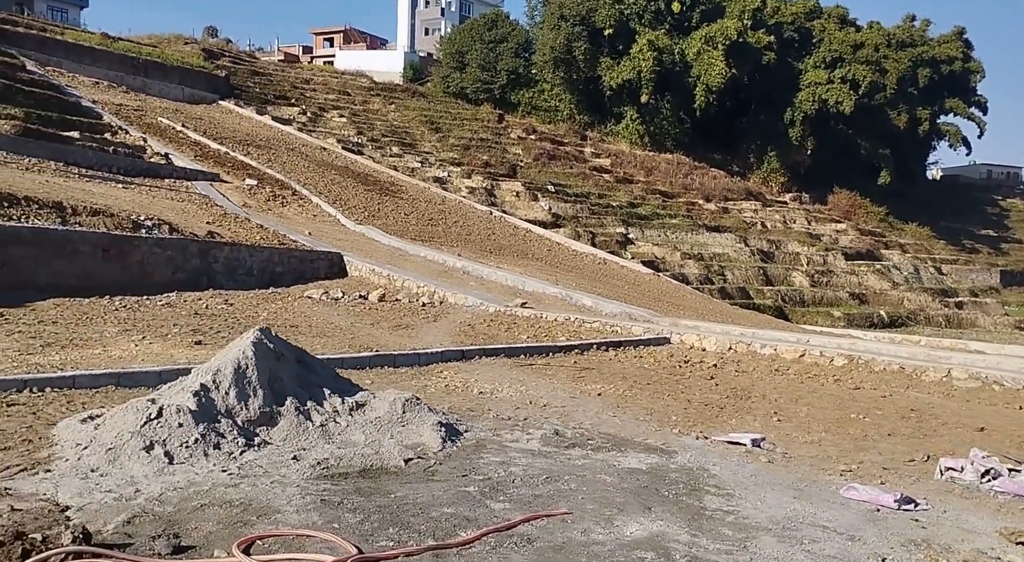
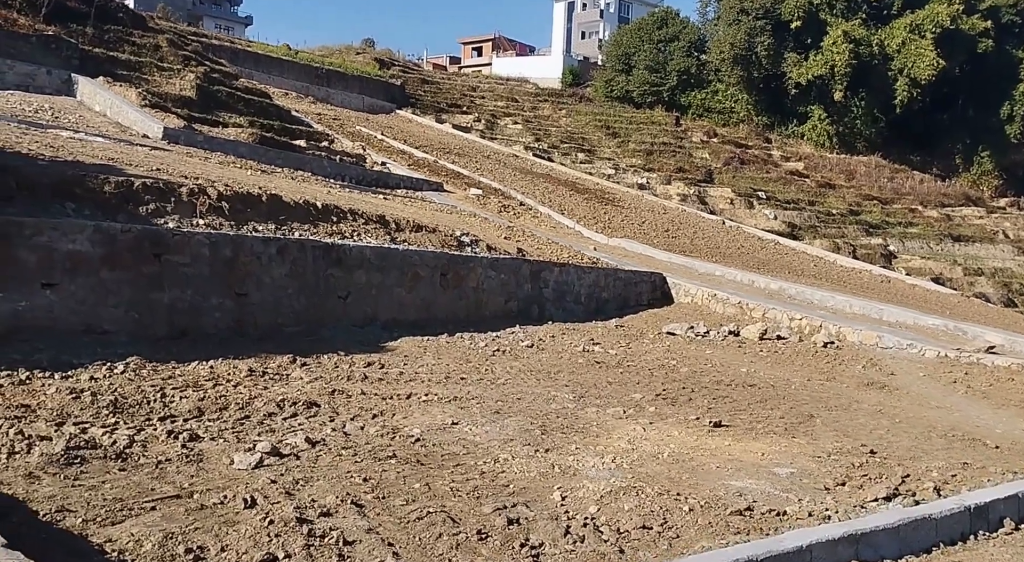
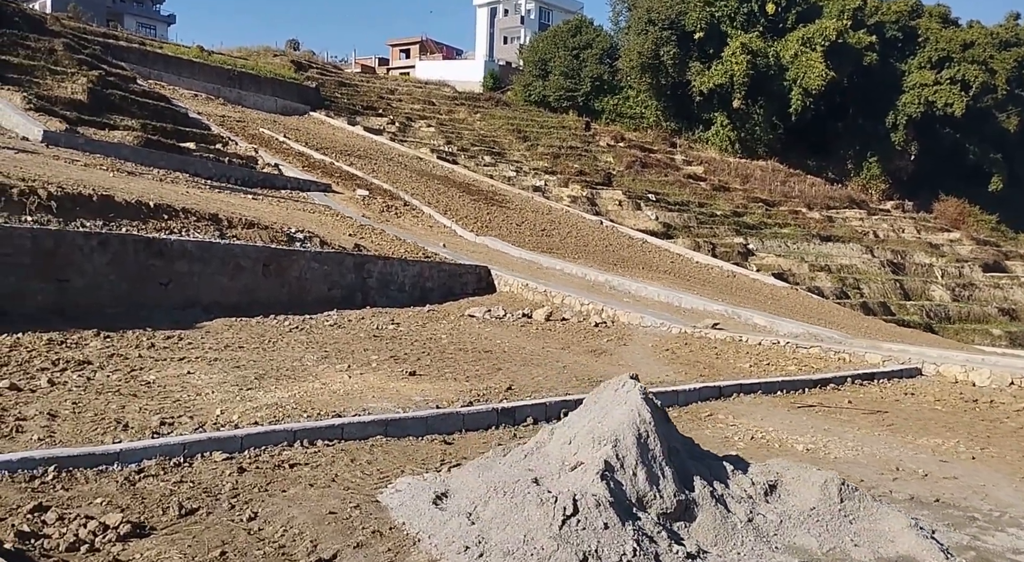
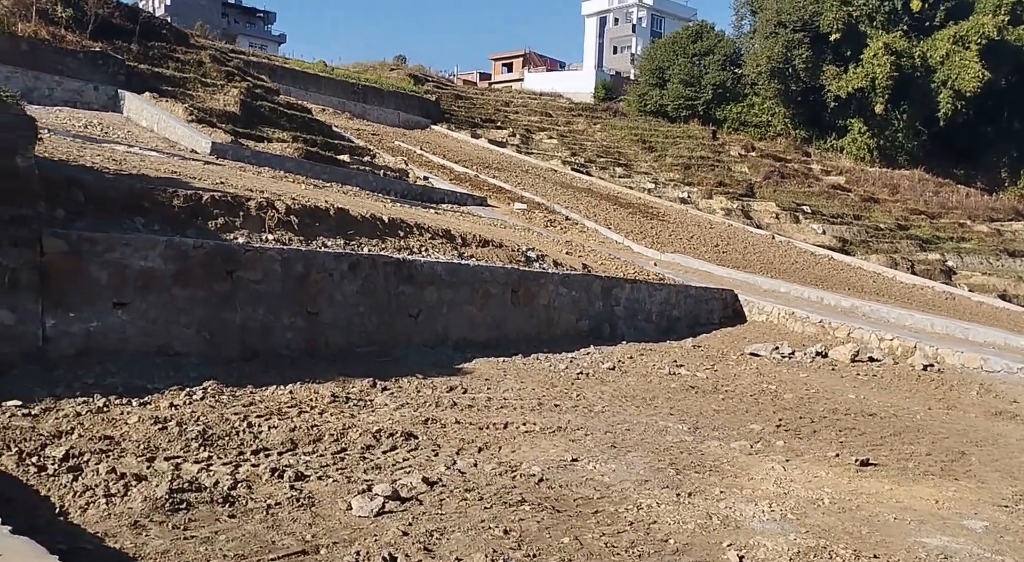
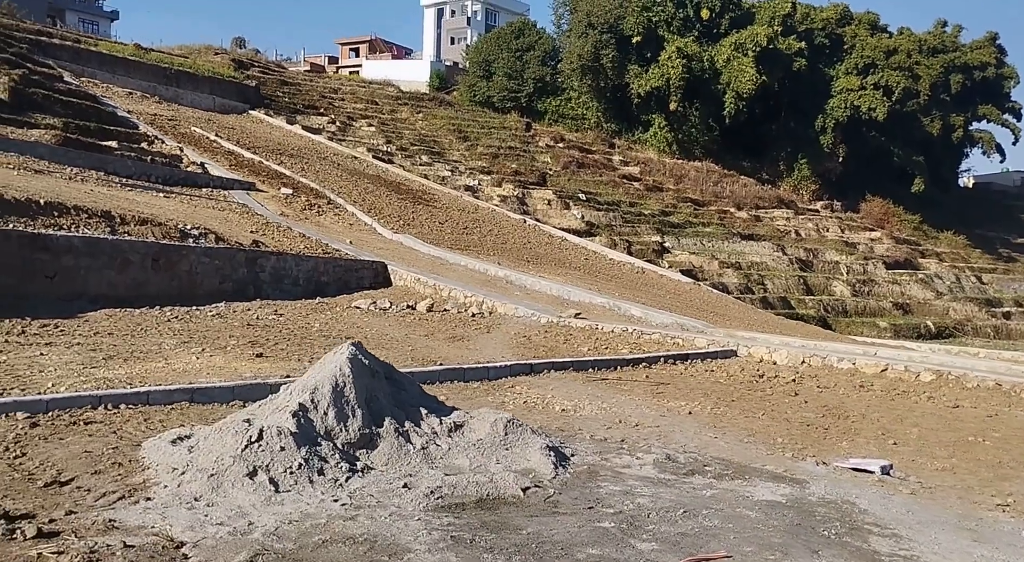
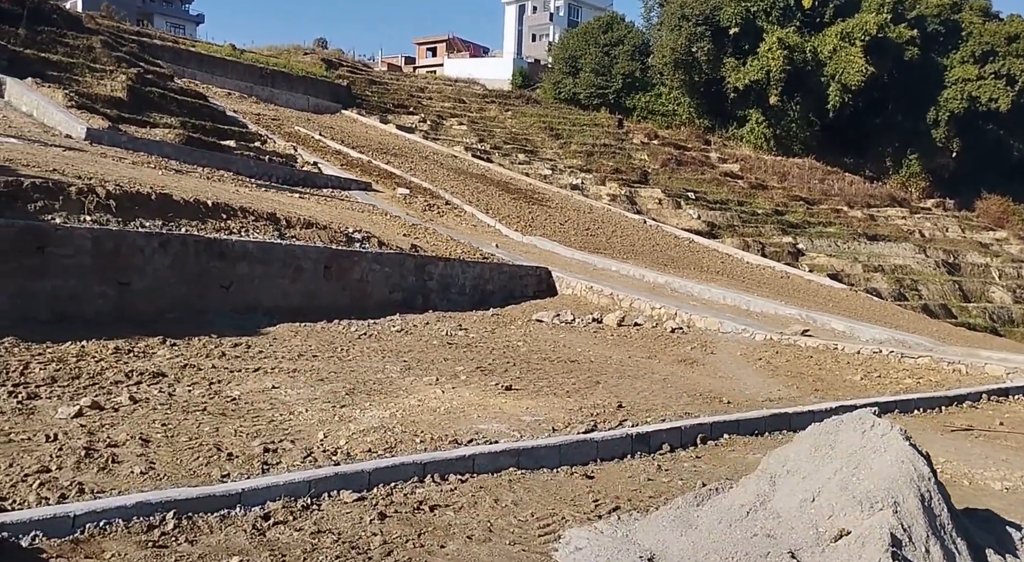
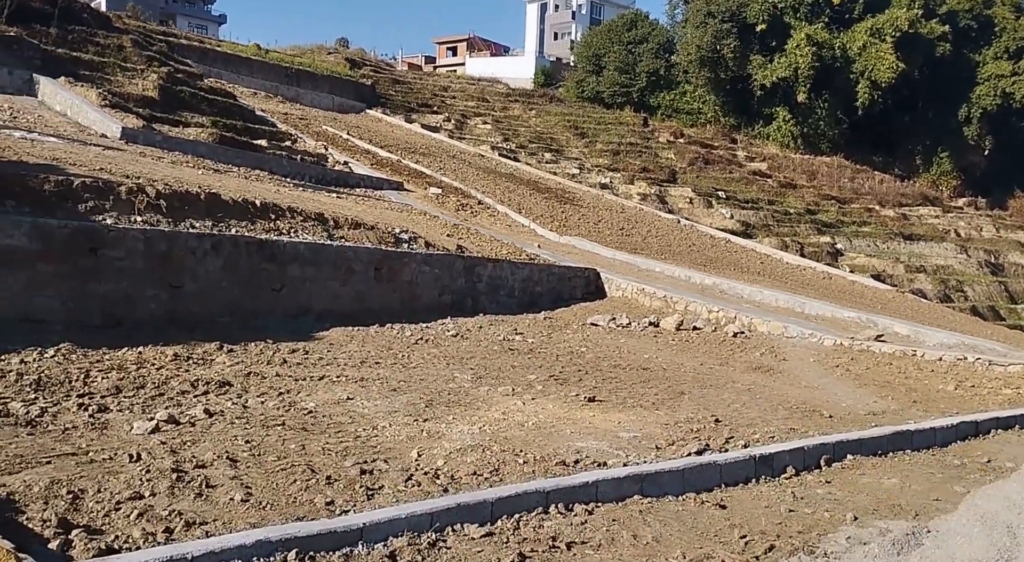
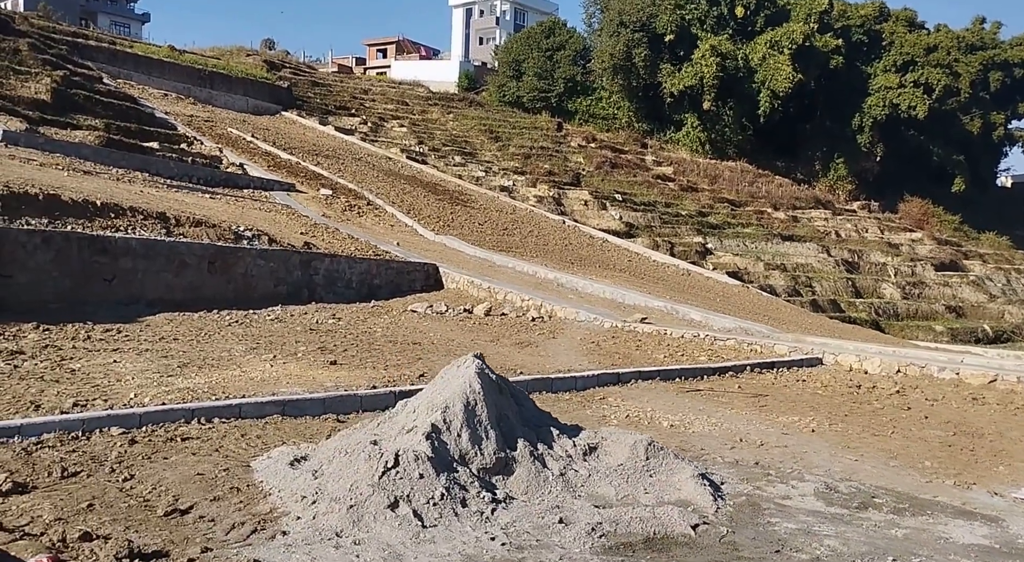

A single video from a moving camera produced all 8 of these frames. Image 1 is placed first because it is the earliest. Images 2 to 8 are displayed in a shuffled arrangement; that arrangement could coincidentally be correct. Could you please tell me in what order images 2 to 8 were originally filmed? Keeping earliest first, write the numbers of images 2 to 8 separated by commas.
5, 8, 3, 6, 7, 2, 4
